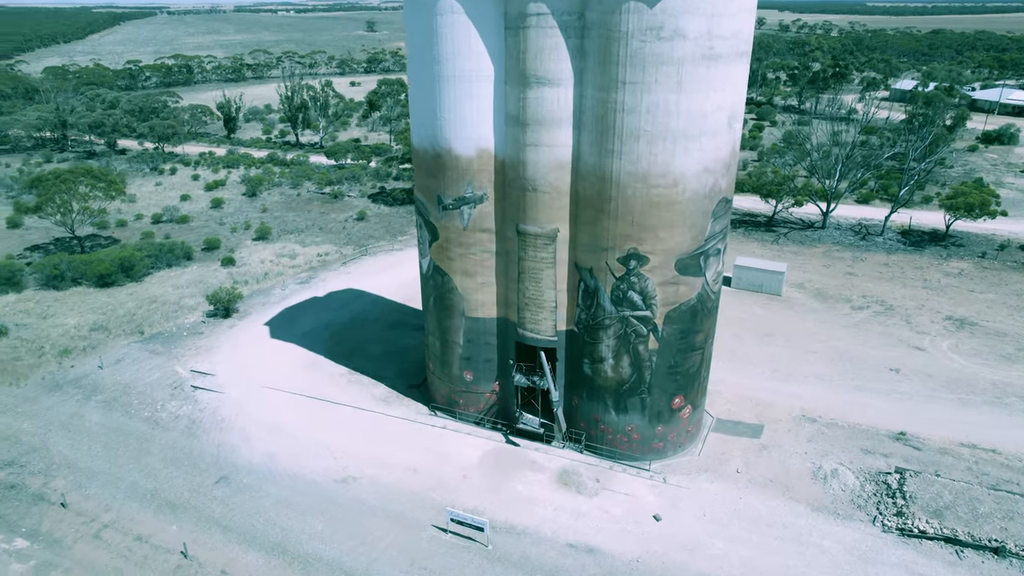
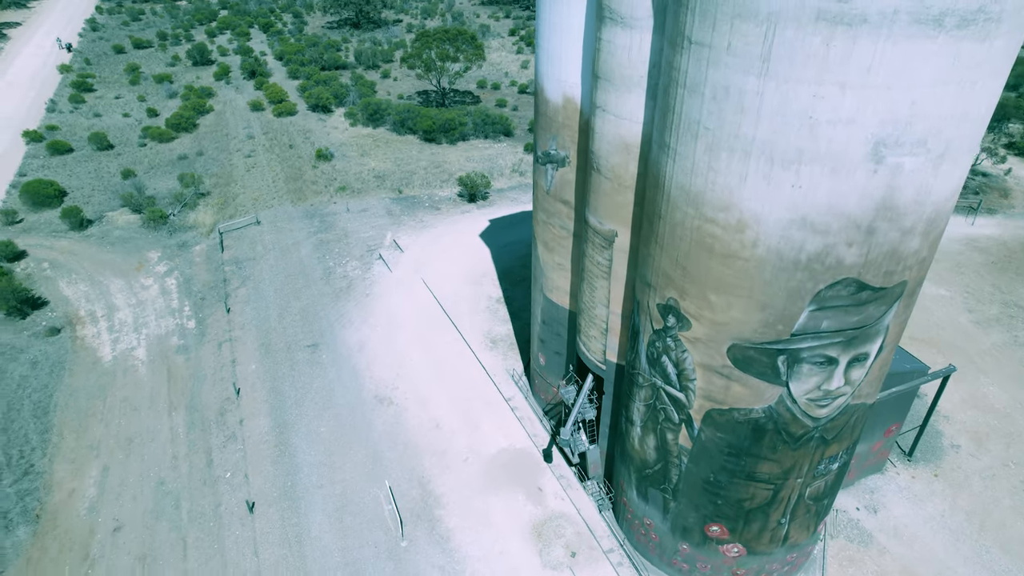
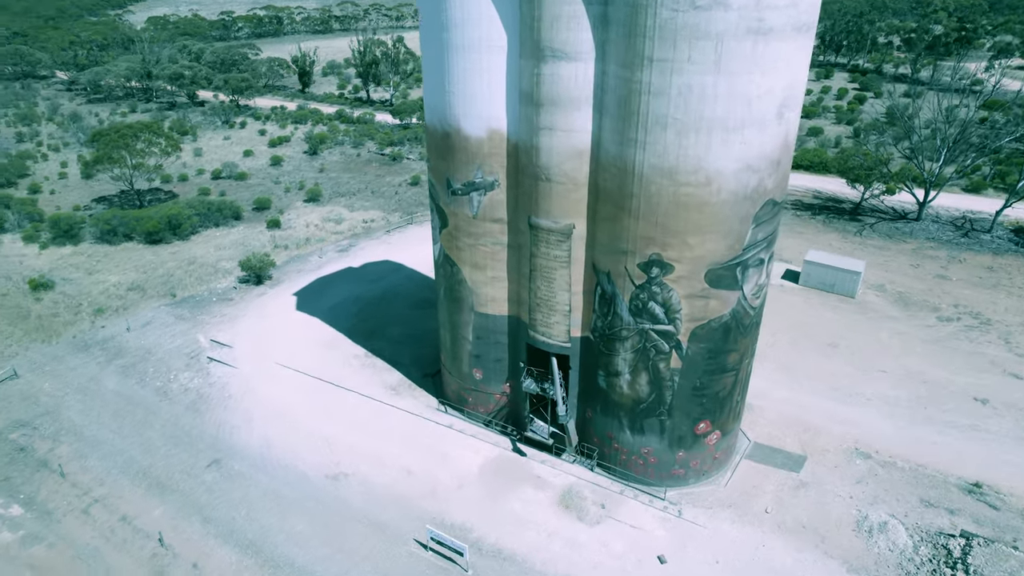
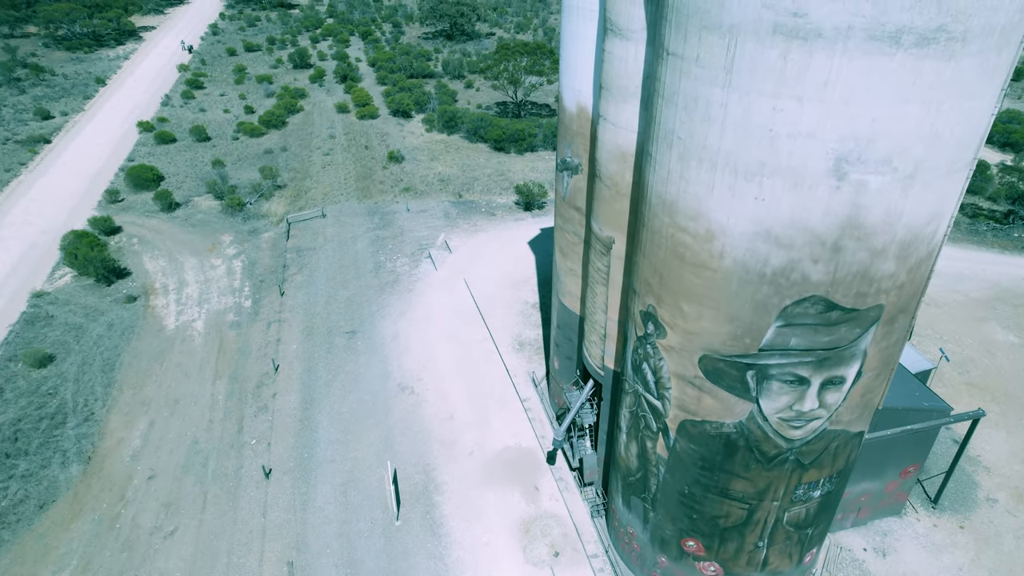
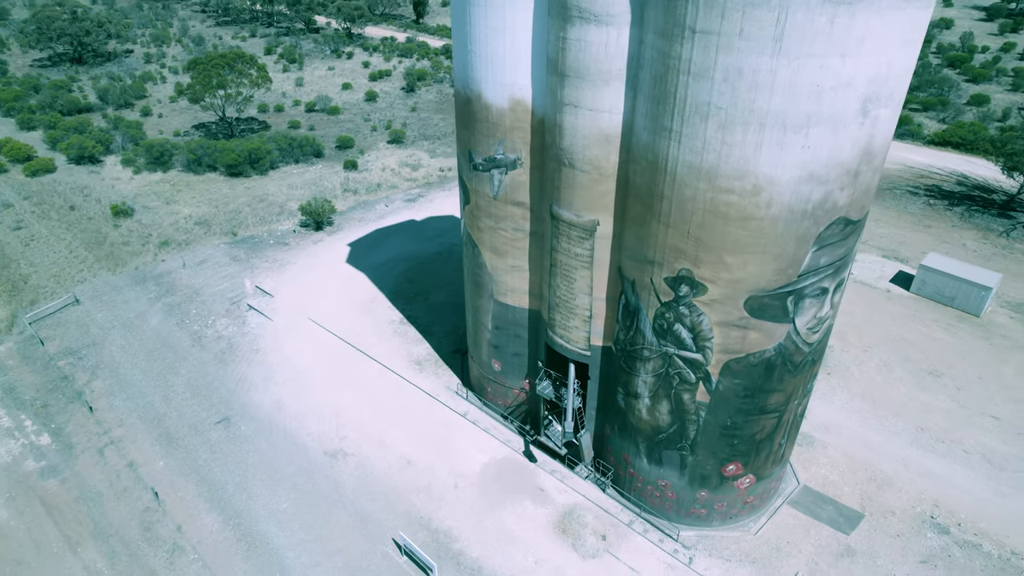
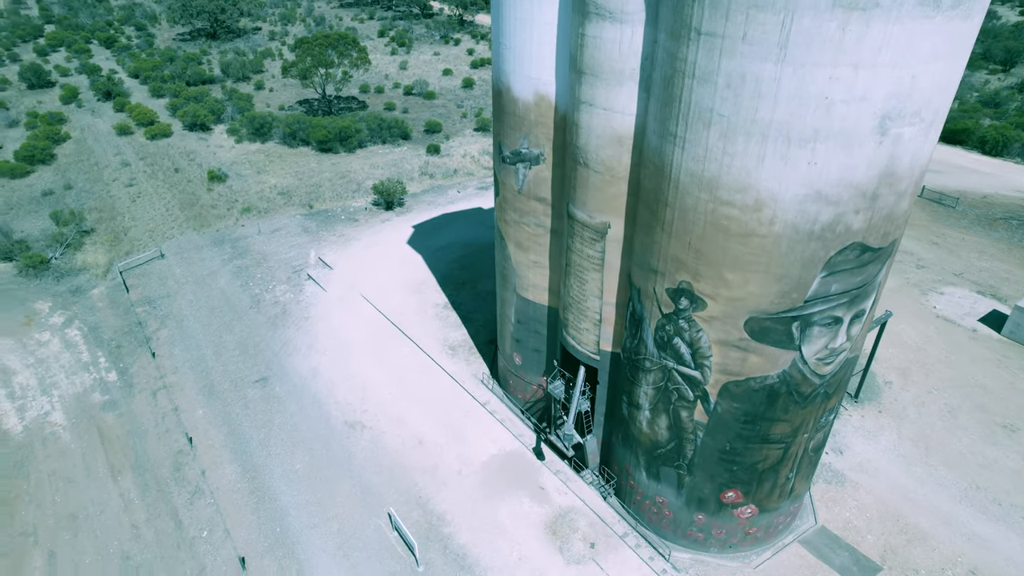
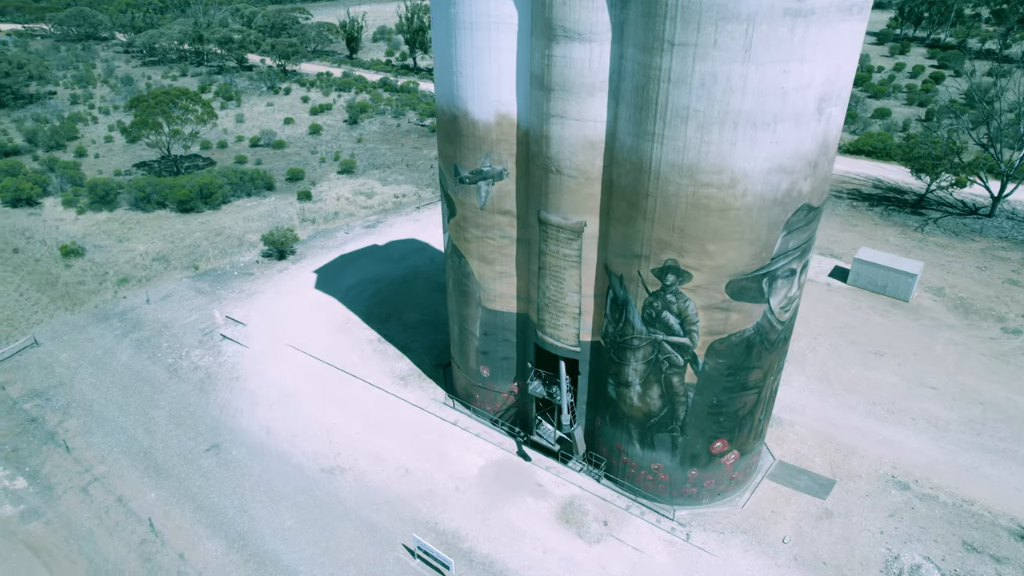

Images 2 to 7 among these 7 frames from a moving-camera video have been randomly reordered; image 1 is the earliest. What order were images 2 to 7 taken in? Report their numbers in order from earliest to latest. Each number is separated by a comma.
3, 7, 5, 6, 2, 4
